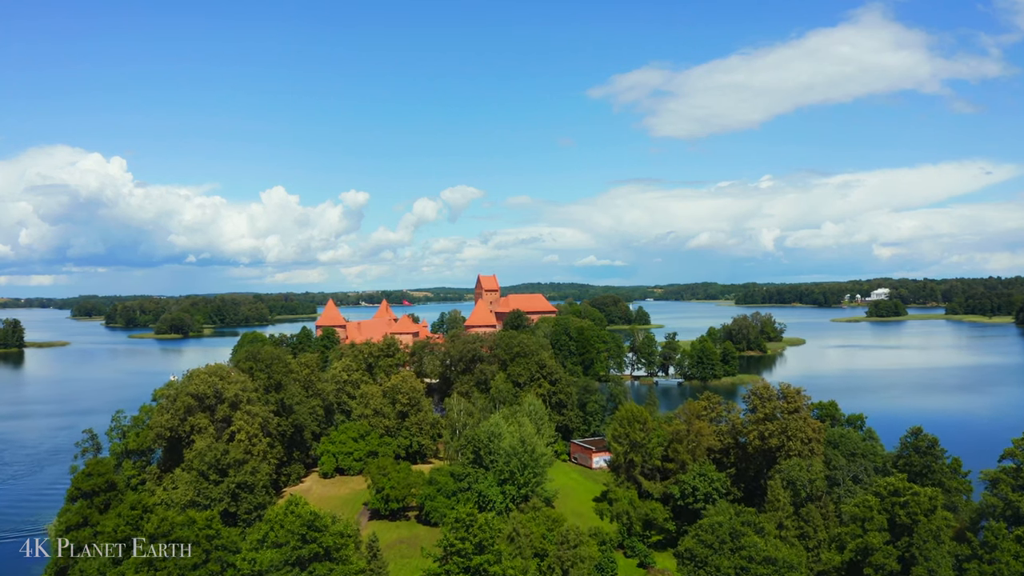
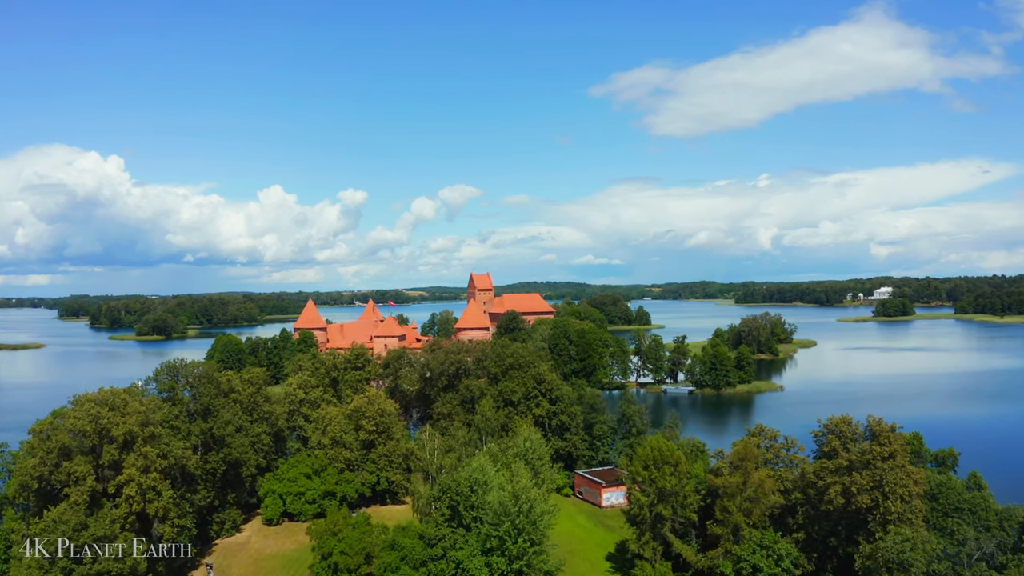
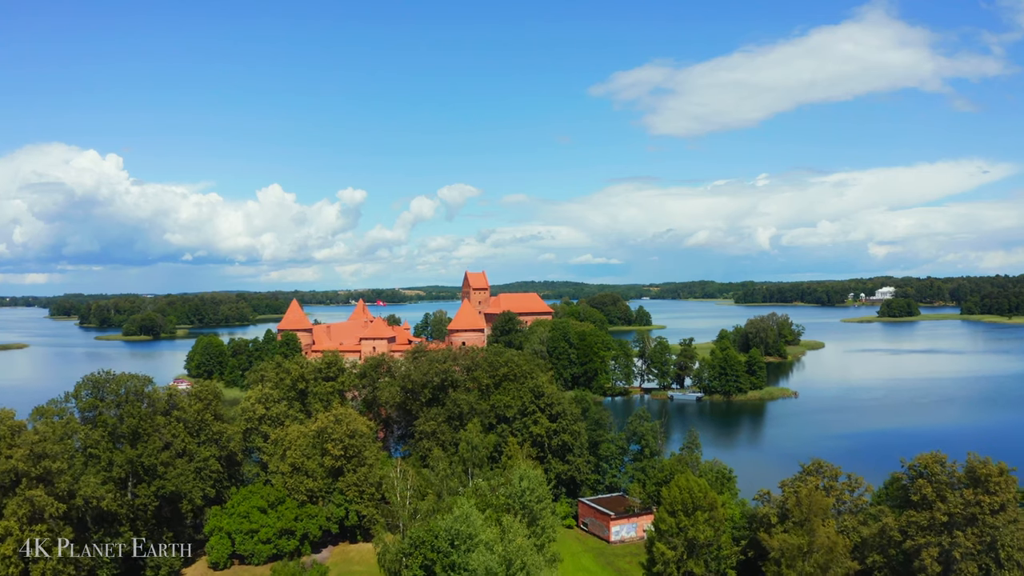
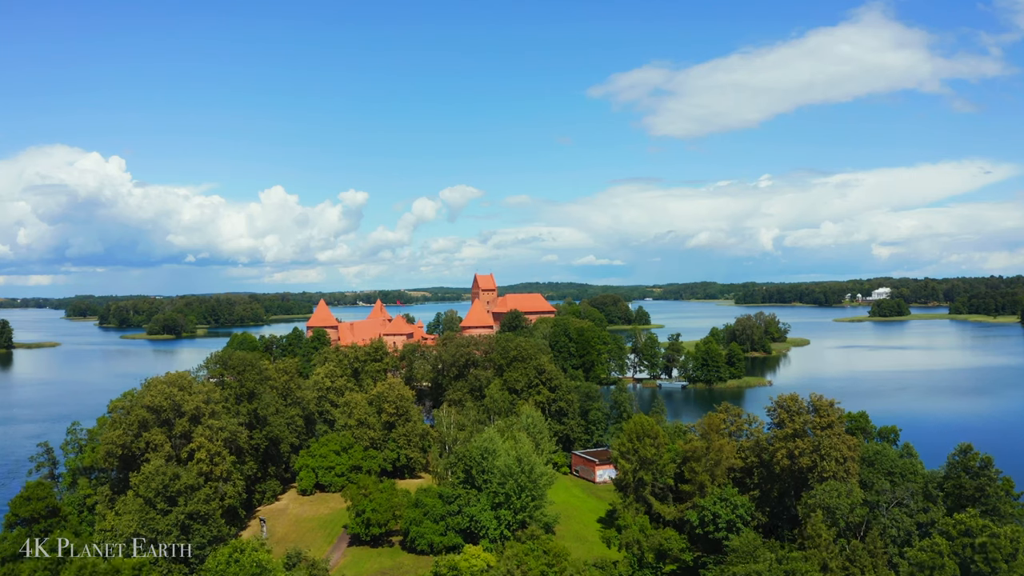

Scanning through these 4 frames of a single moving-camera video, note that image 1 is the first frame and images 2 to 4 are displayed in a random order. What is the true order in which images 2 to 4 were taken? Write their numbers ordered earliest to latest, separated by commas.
4, 2, 3
